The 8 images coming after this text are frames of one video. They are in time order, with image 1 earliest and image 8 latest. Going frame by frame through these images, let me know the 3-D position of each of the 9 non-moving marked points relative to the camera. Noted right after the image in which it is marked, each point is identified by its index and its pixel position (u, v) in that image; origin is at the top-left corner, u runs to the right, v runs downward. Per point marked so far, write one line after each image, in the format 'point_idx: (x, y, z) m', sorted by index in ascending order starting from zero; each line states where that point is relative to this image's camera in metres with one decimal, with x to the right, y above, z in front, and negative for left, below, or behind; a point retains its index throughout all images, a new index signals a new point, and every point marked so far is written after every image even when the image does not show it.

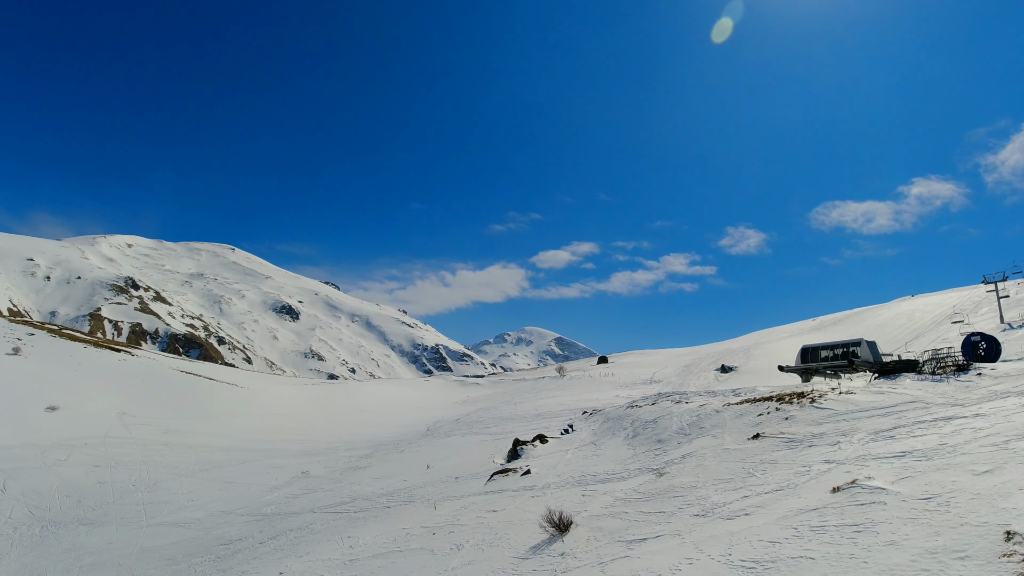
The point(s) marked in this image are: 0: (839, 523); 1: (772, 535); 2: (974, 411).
0: (+9.9, -7.0, +14.9) m
1: (+8.7, -8.0, +16.2) m
2: (+13.6, -3.6, +15.1) m
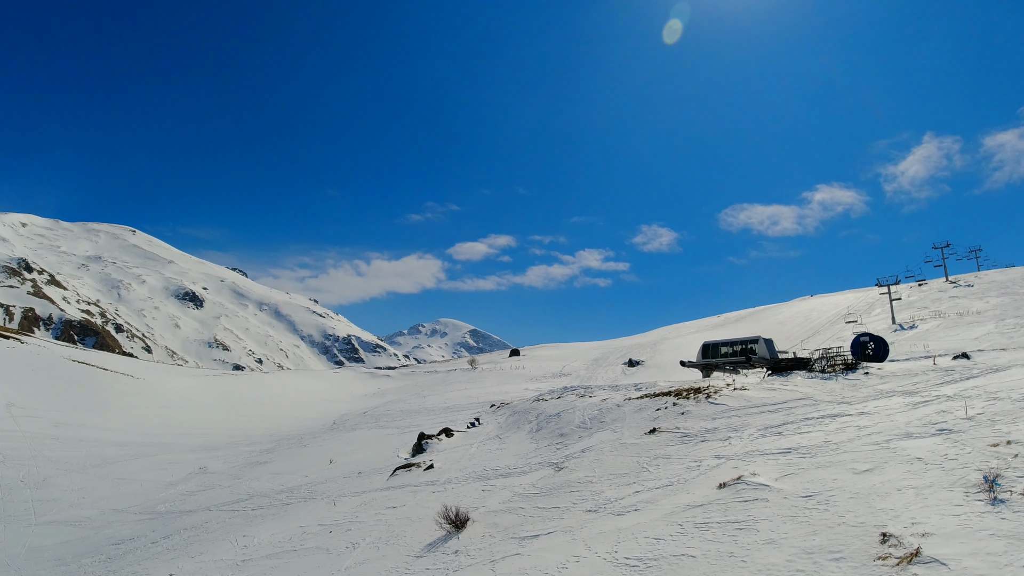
0: (+6.0, -6.5, +14.0) m
1: (+4.6, -7.4, +15.1) m
2: (+10.0, -3.4, +14.8) m
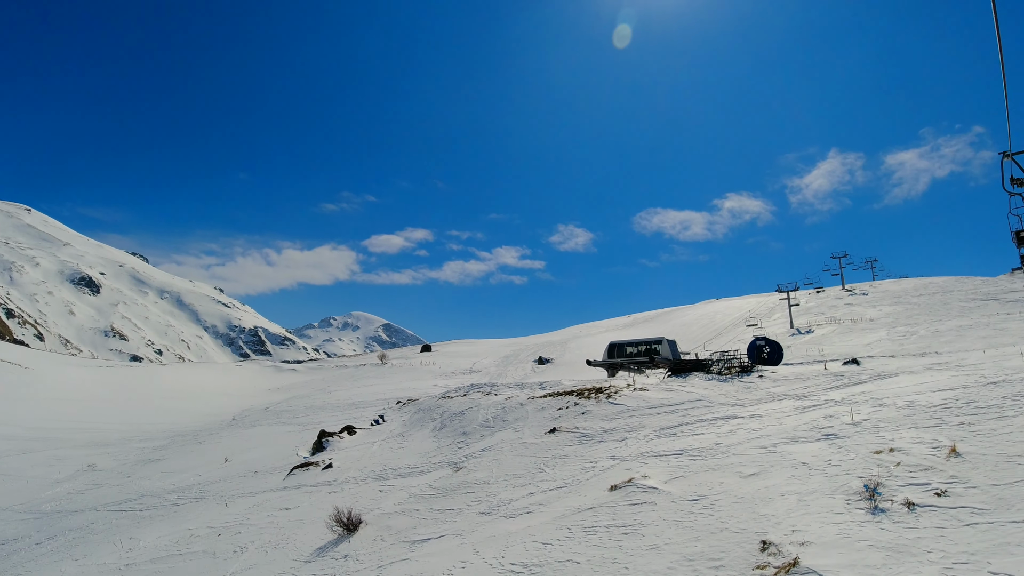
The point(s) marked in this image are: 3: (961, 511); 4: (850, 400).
0: (+2.6, -6.1, +13.0) m
1: (+0.9, -6.8, +13.8) m
2: (+6.6, -3.4, +14.3) m
3: (+5.7, -2.9, +6.5) m
4: (+7.3, -2.5, +10.9) m
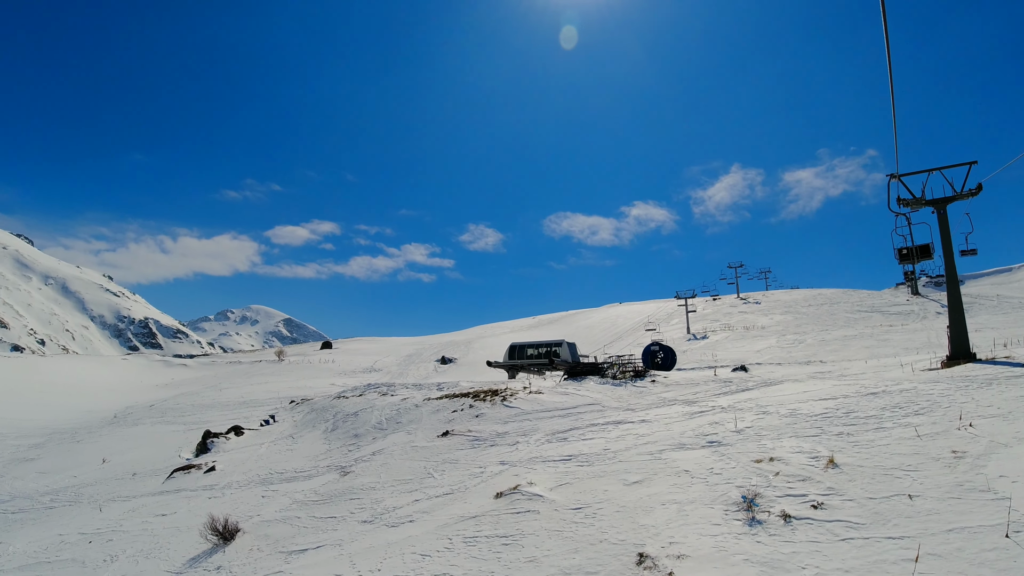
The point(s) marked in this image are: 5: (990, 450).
0: (-0.6, -5.8, +11.7) m
1: (-2.5, -6.4, +12.3) m
2: (+3.4, -3.4, +13.7) m
3: (+3.8, -2.7, +5.8) m
4: (+4.6, -2.5, +10.5) m
5: (+5.9, -2.0, +6.1) m
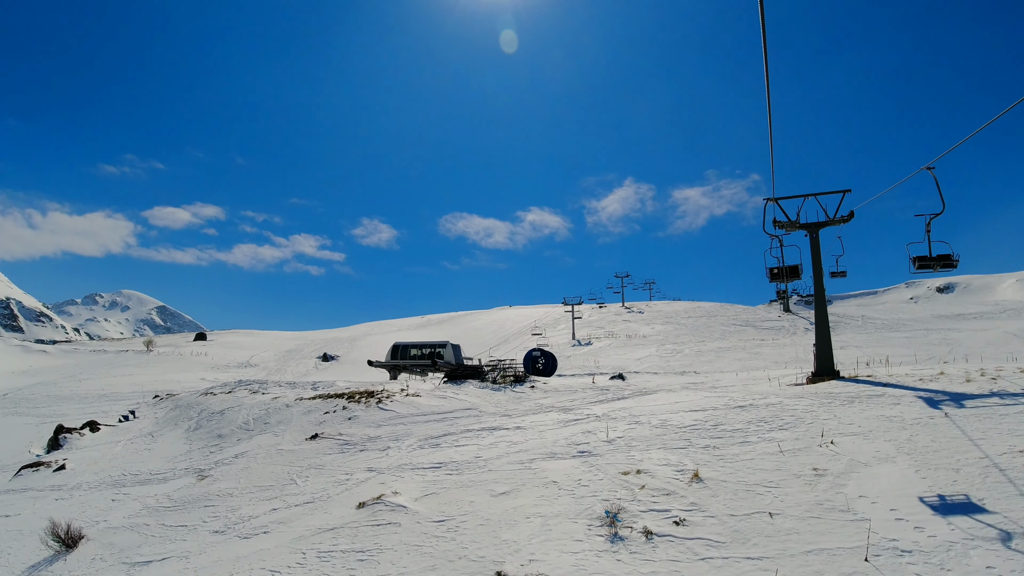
0: (-3.7, -5.4, +10.2) m
1: (-5.7, -5.8, +10.4) m
2: (0.0, -3.4, +13.0) m
3: (+2.0, -2.8, +5.4) m
4: (+1.9, -2.6, +10.2) m
5: (+4.1, -2.2, +6.1) m
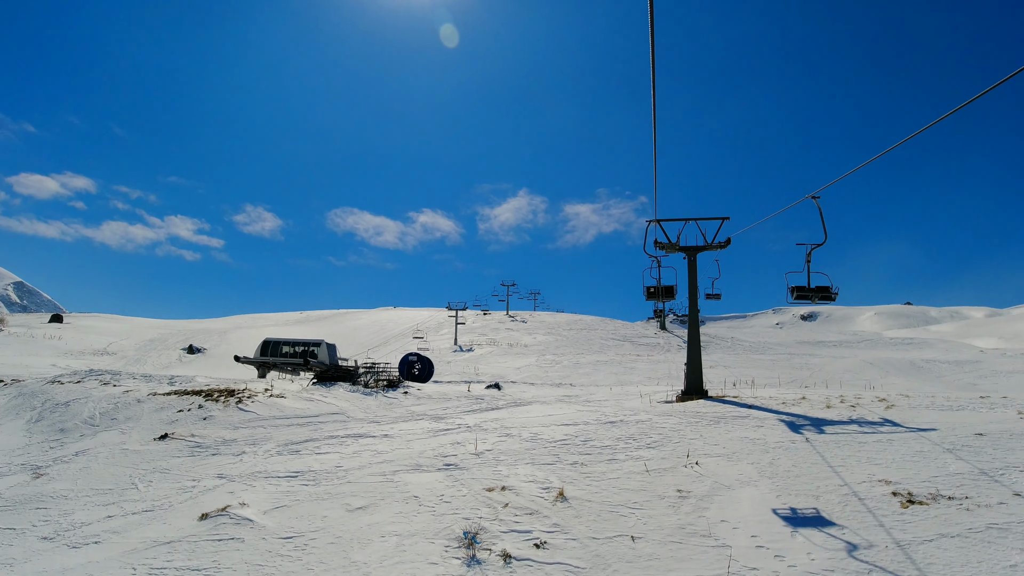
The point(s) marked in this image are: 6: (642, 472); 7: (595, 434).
0: (-6.4, -4.9, +8.4) m
1: (-8.4, -5.2, +8.2) m
2: (-3.2, -3.3, +12.0) m
3: (+0.4, -2.8, +5.0) m
4: (-0.6, -2.7, +9.6) m
5: (+2.4, -2.5, +6.1) m
6: (+1.7, -2.4, +6.7) m
7: (+1.4, -2.4, +8.3) m
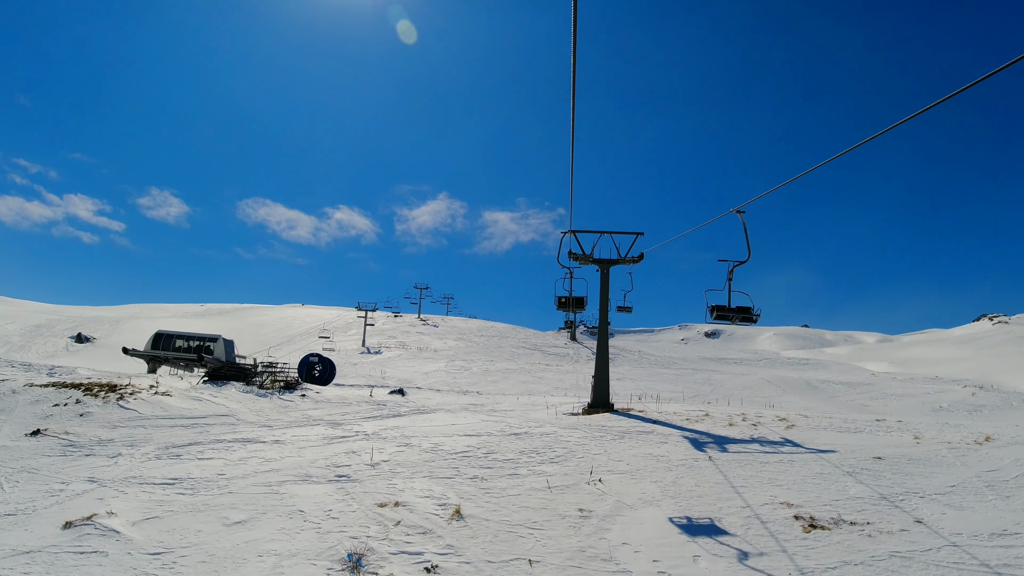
0: (-8.0, -4.5, +6.9) m
1: (-9.9, -4.6, +6.4) m
2: (-5.2, -3.1, +10.9) m
3: (-0.6, -2.8, +4.5) m
4: (-2.3, -2.6, +8.9) m
5: (+1.2, -2.6, +5.9) m
6: (+0.4, -2.5, +6.4) m
7: (-0.1, -2.5, +7.9) m
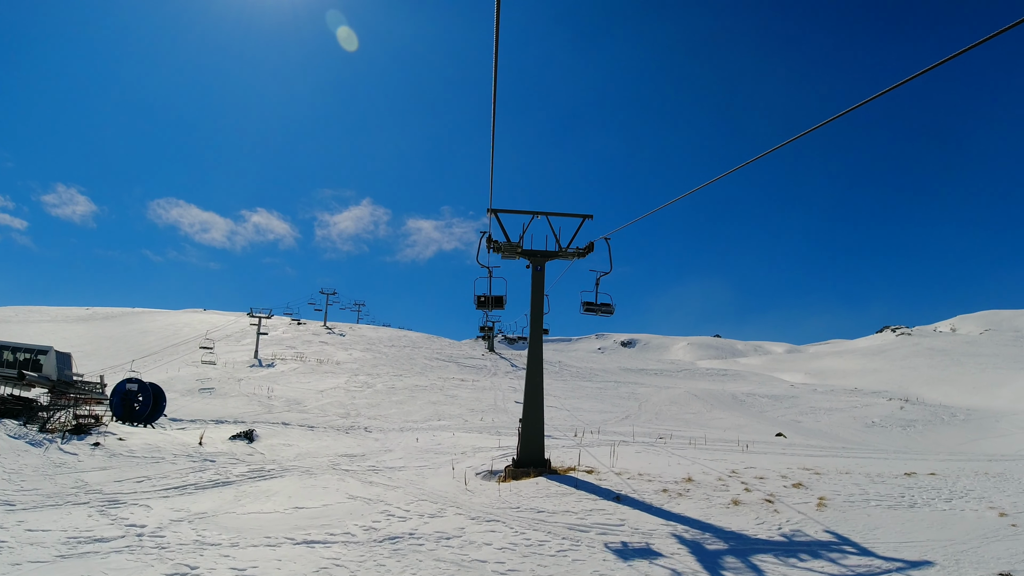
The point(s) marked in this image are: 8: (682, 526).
0: (-8.8, -4.2, +2.3) m
1: (-10.7, -4.3, +1.5) m
2: (-6.6, -2.9, +6.7) m
3: (-1.2, -2.6, +0.9) m
4: (-3.5, -2.5, +5.1) m
5: (+0.4, -2.5, +2.6) m
6: (-0.4, -2.4, +3.0) m
7: (-1.2, -2.4, +4.4) m
8: (+2.0, -2.6, +6.0) m
